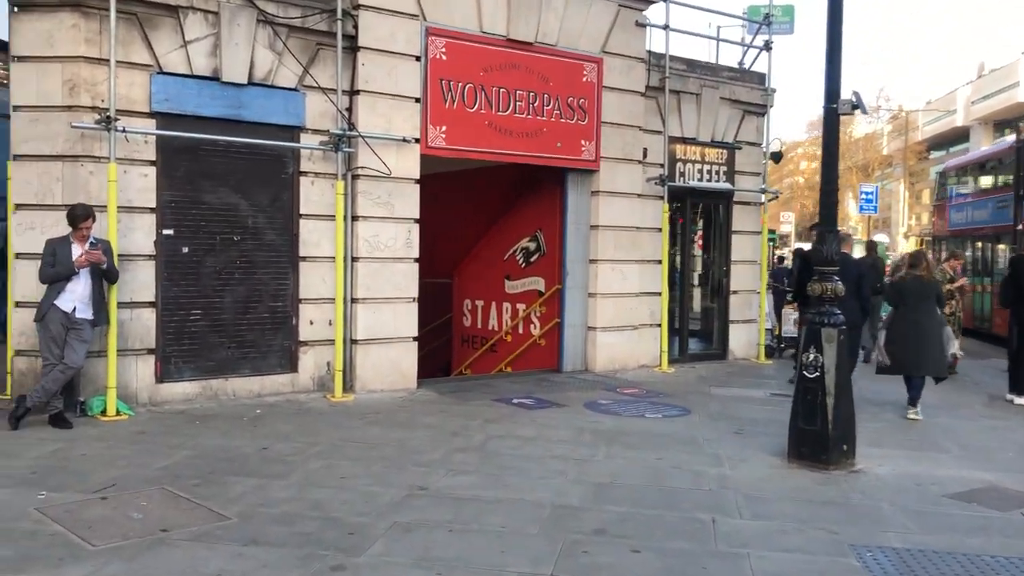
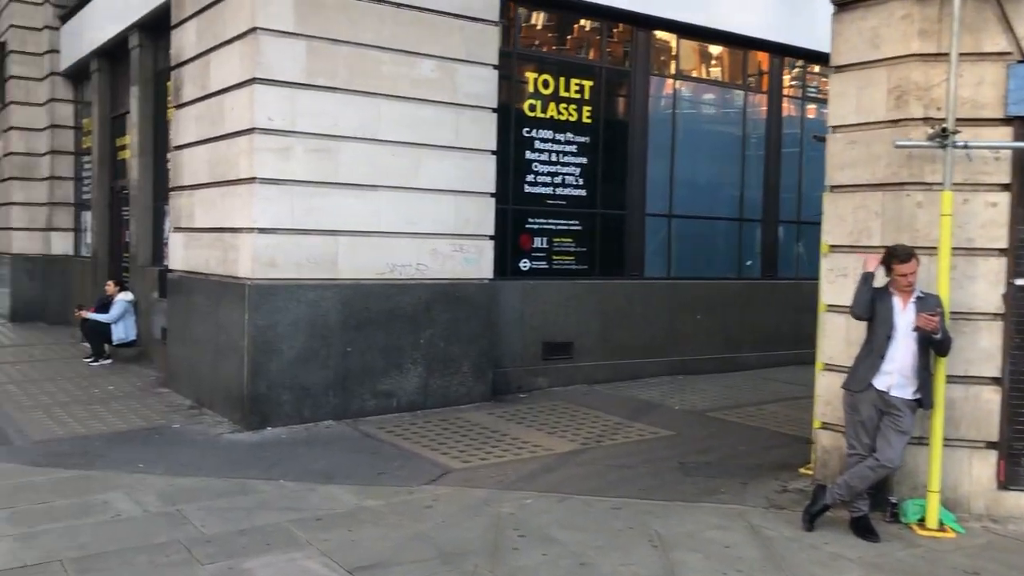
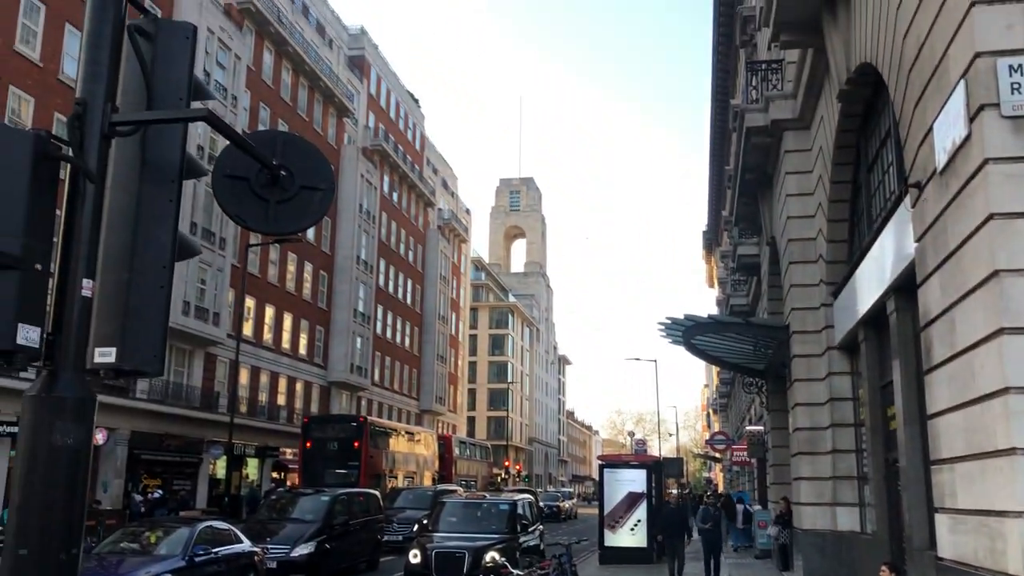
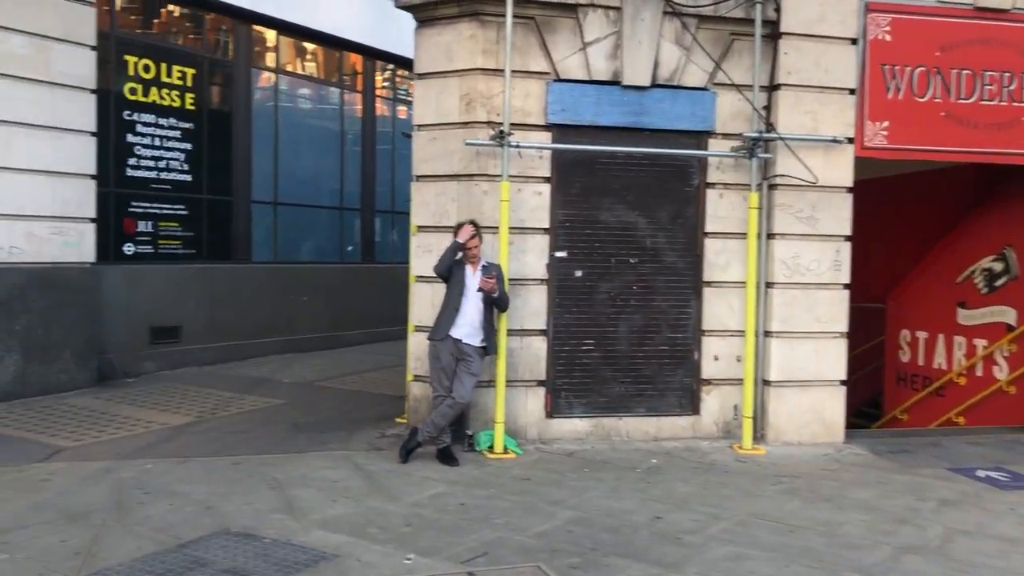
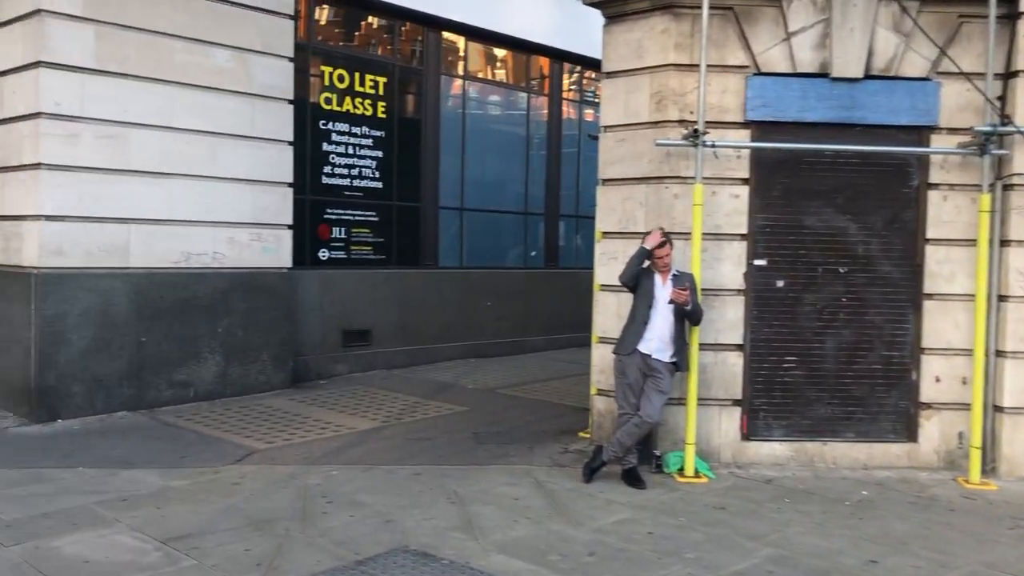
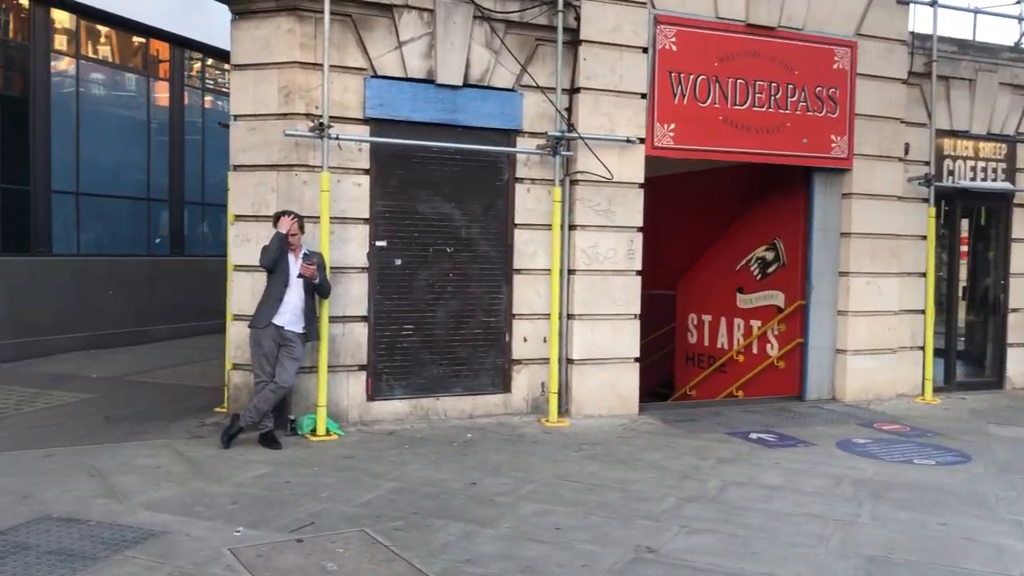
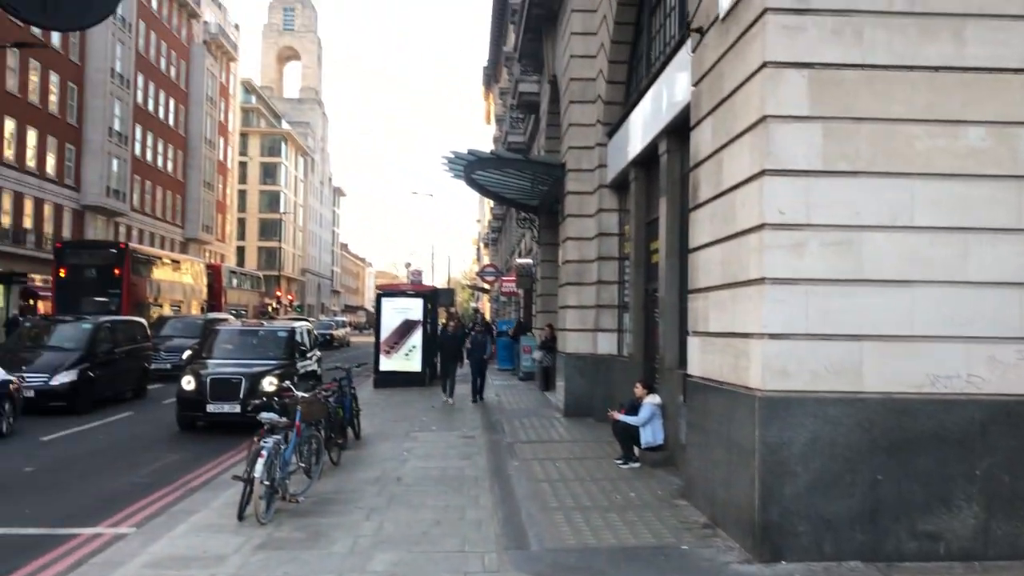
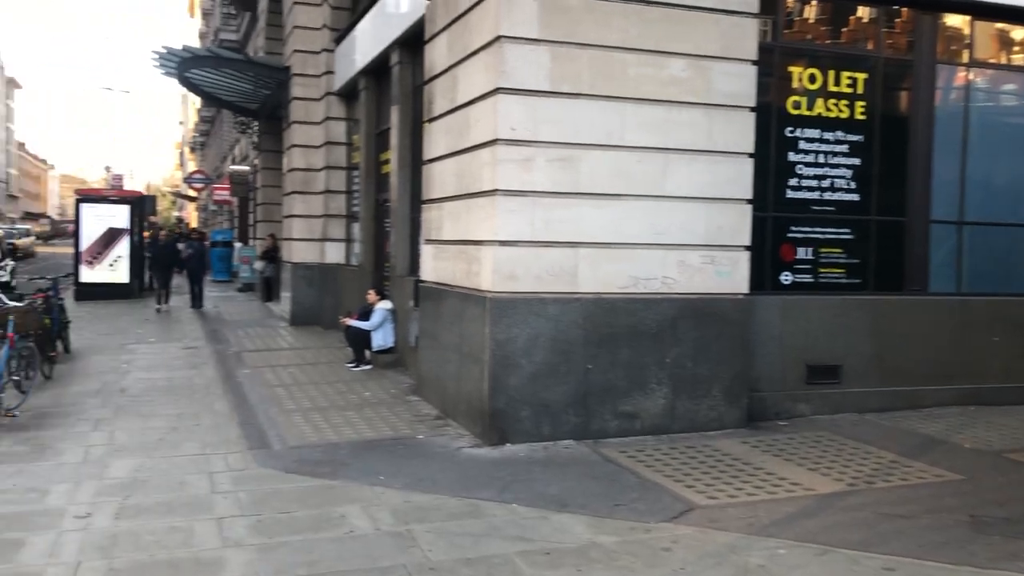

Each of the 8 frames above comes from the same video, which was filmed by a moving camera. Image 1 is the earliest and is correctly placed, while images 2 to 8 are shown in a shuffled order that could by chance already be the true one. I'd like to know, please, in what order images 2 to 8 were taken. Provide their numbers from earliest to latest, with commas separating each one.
6, 4, 5, 2, 8, 7, 3
